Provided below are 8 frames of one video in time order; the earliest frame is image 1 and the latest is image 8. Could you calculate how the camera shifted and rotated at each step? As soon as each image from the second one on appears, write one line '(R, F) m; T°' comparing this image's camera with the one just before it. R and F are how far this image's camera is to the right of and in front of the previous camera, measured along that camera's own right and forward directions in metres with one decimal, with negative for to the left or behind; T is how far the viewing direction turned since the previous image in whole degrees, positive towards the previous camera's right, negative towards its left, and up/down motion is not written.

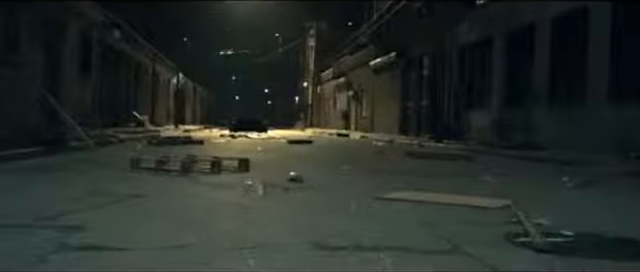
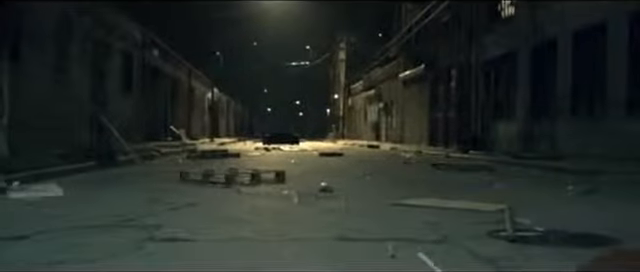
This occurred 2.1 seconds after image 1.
(+0.1, -1.0) m; -3°
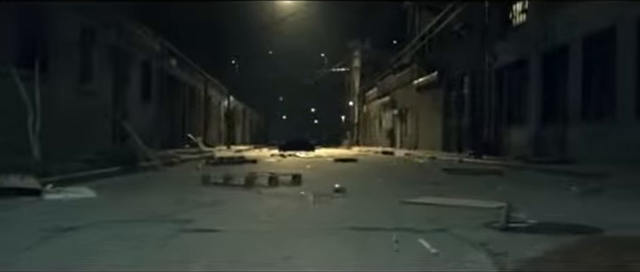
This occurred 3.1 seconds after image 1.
(0.0, -0.5) m; -1°
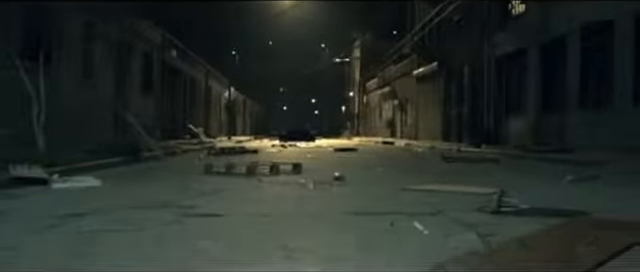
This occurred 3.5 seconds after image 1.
(0.0, -0.2) m; 0°
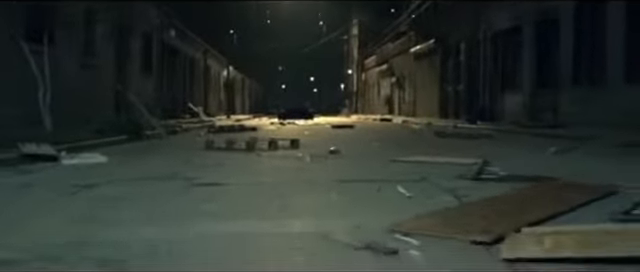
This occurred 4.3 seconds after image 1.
(0.0, -0.4) m; 0°
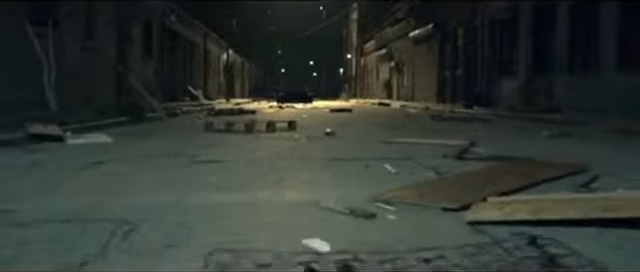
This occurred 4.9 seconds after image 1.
(0.0, -0.4) m; 0°
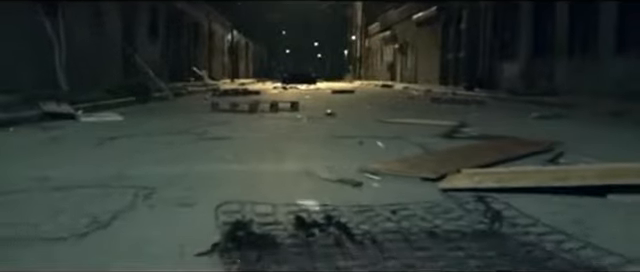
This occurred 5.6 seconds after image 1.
(+0.1, -0.4) m; 0°
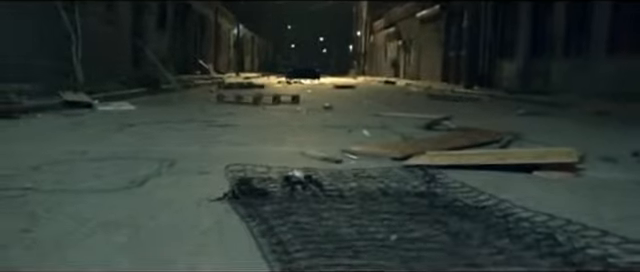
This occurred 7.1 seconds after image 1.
(+0.1, -0.8) m; 0°
